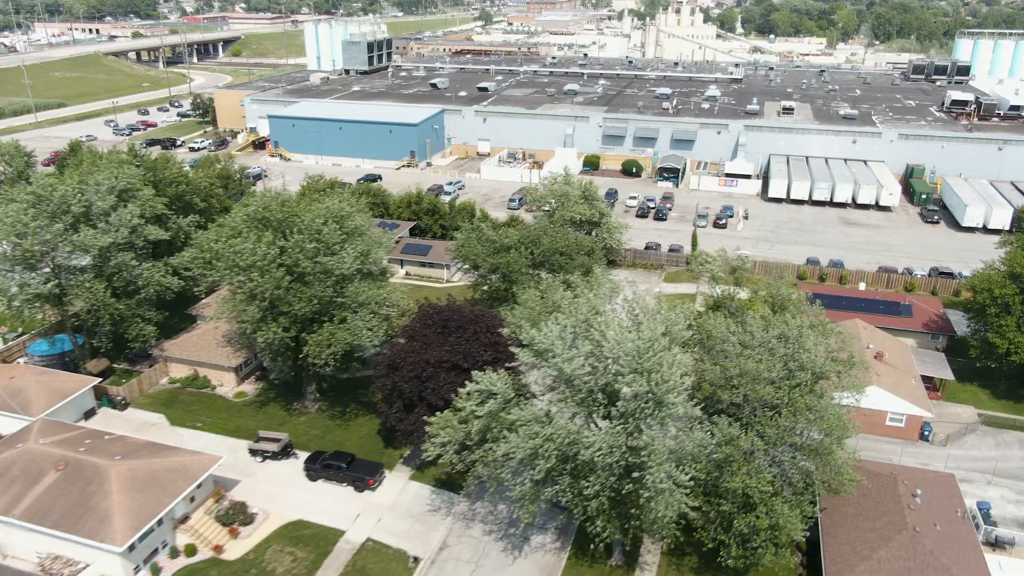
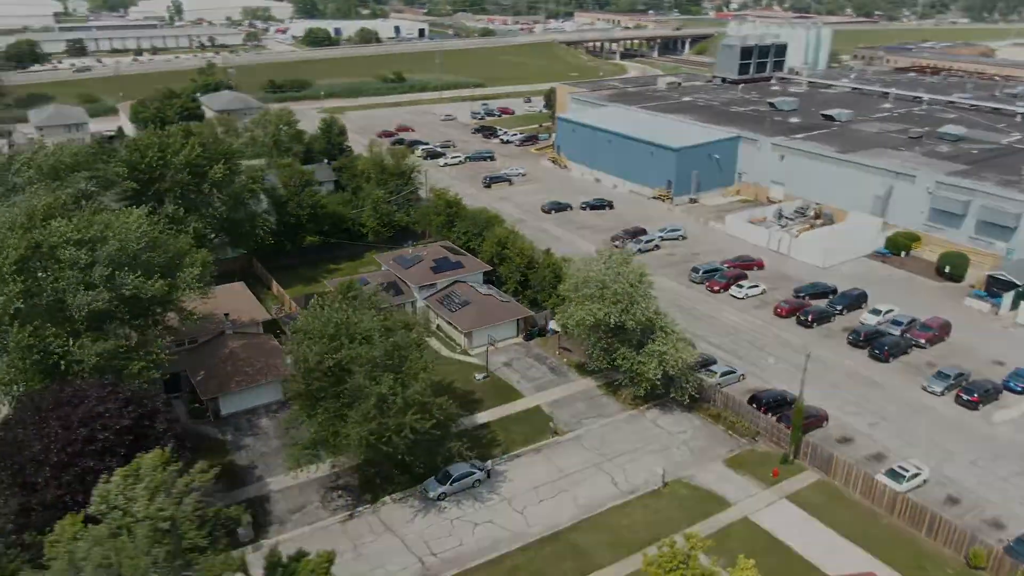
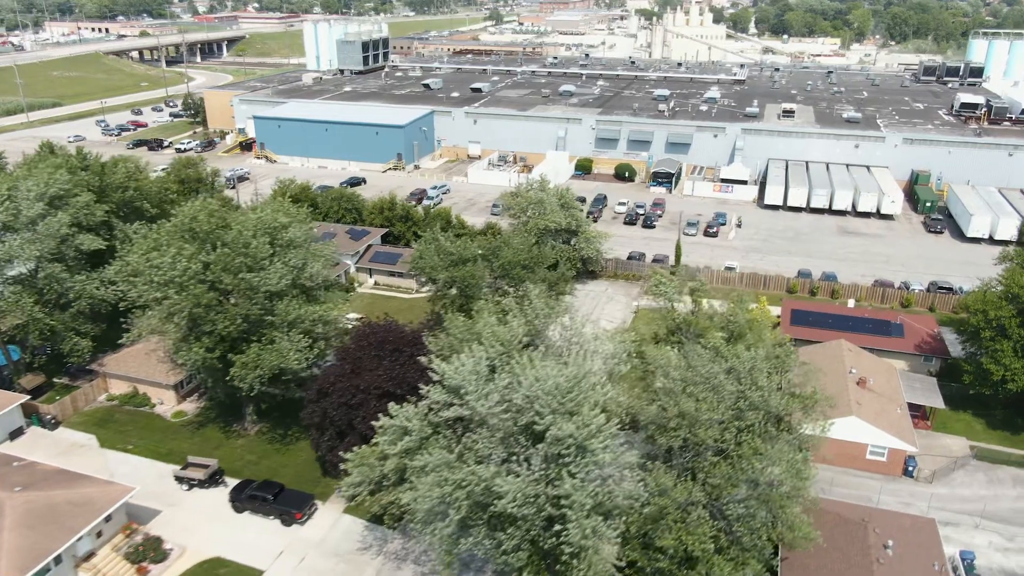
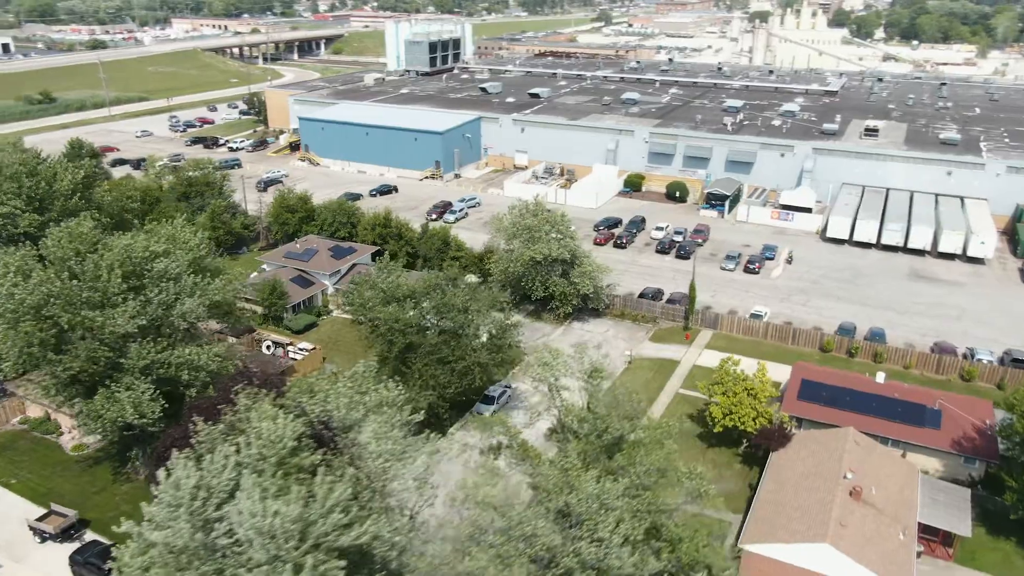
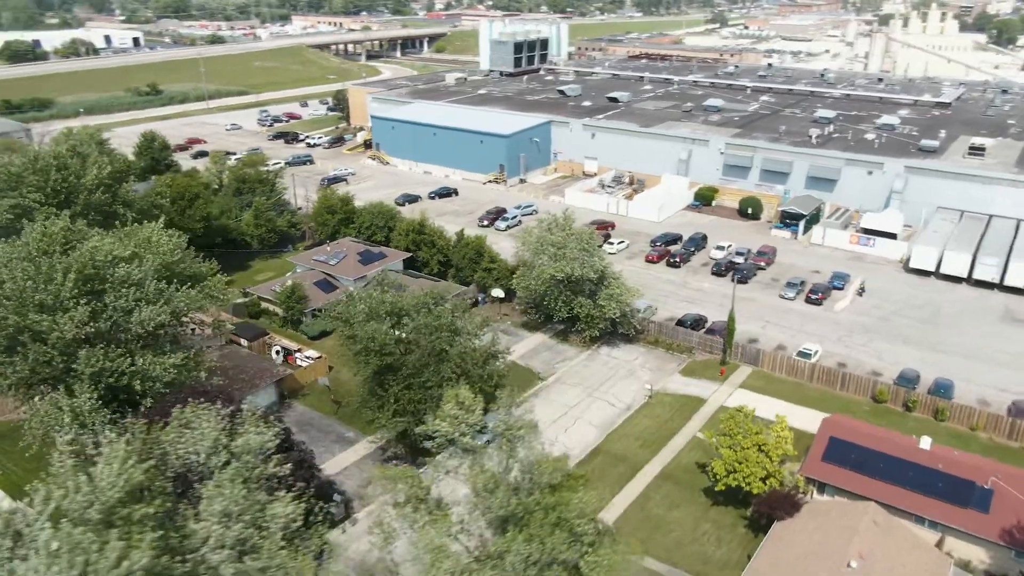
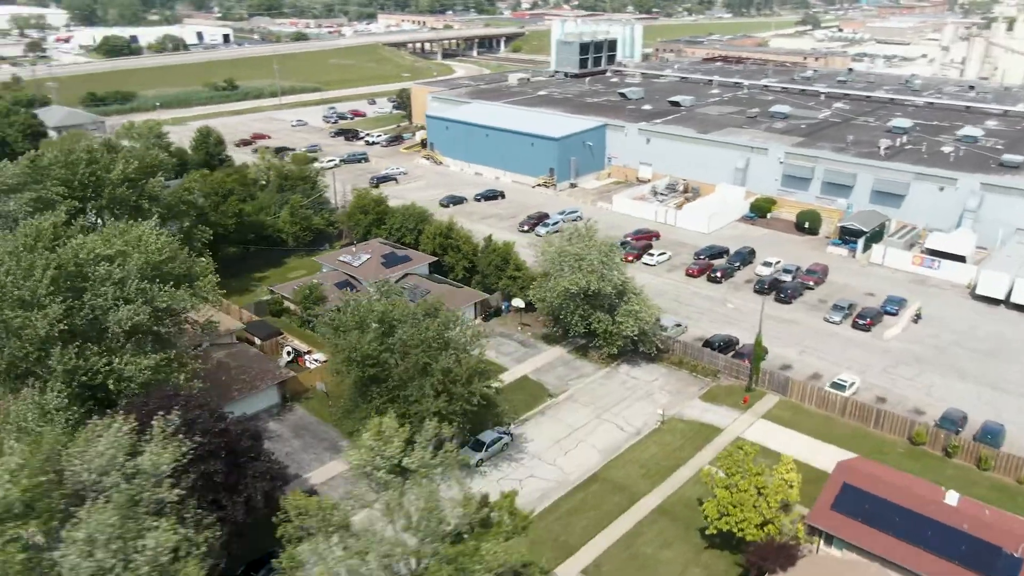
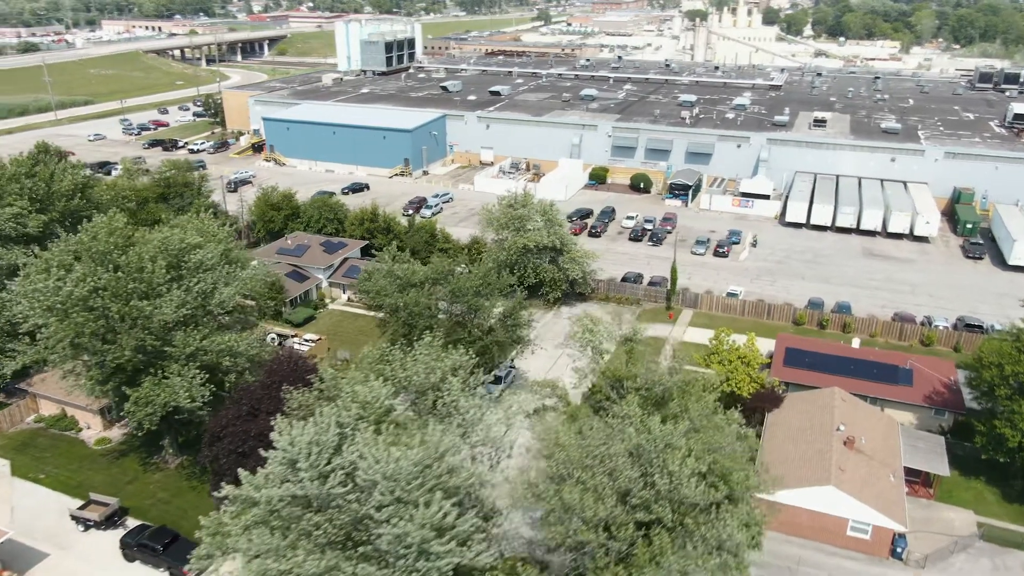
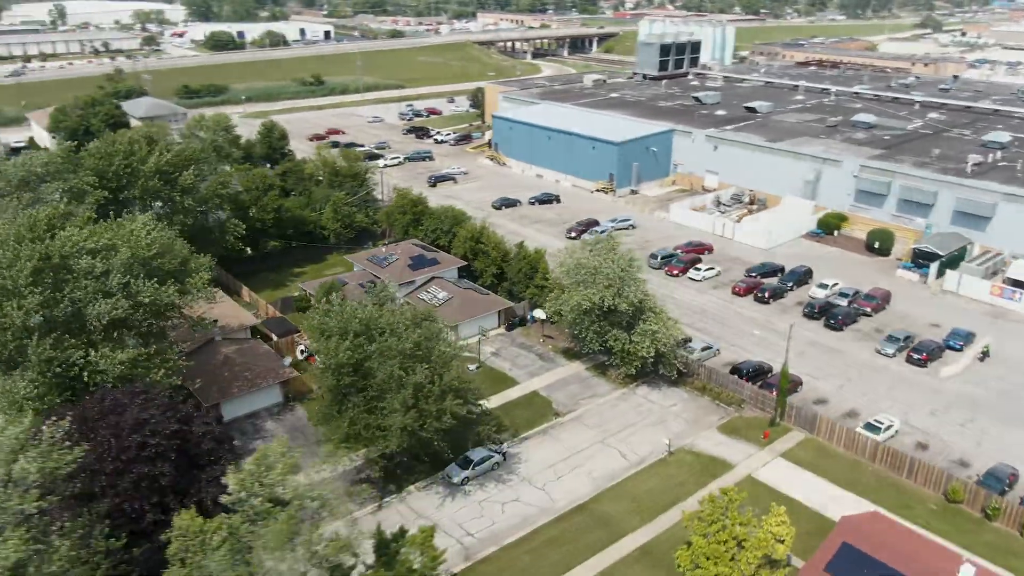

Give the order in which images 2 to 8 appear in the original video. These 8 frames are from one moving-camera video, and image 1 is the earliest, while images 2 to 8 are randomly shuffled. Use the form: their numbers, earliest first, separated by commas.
3, 7, 4, 5, 6, 8, 2
